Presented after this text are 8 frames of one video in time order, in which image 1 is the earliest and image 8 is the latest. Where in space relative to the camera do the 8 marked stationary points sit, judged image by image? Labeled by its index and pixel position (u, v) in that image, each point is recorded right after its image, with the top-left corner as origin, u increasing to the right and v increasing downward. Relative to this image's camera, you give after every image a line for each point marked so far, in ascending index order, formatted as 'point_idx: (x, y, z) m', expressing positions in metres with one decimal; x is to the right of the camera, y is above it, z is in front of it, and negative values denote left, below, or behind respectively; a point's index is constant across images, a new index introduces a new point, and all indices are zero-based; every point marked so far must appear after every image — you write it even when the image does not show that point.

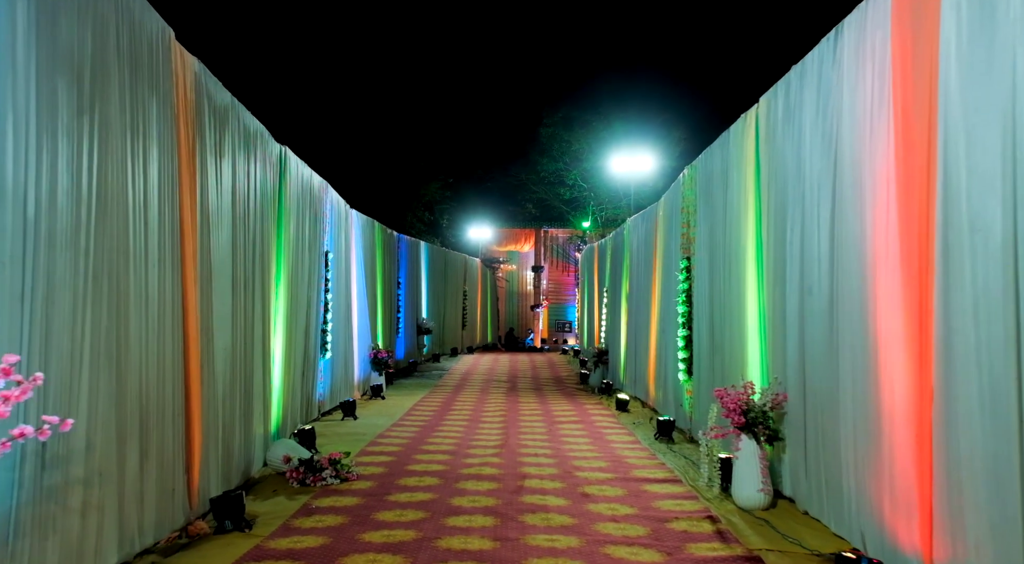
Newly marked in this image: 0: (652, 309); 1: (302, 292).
0: (+1.8, -0.4, +9.3) m
1: (-2.0, -0.1, +7.1) m
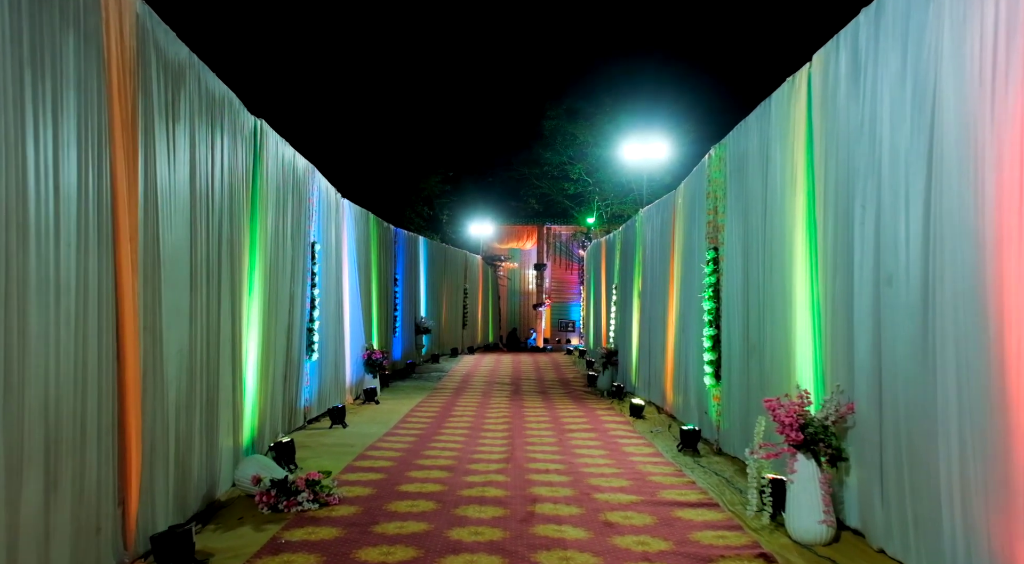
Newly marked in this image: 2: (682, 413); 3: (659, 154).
0: (+1.9, -0.3, +8.6) m
1: (-2.0, 0.0, +6.4) m
2: (+1.8, -1.4, +7.7) m
3: (+2.2, +1.9, +11.0) m
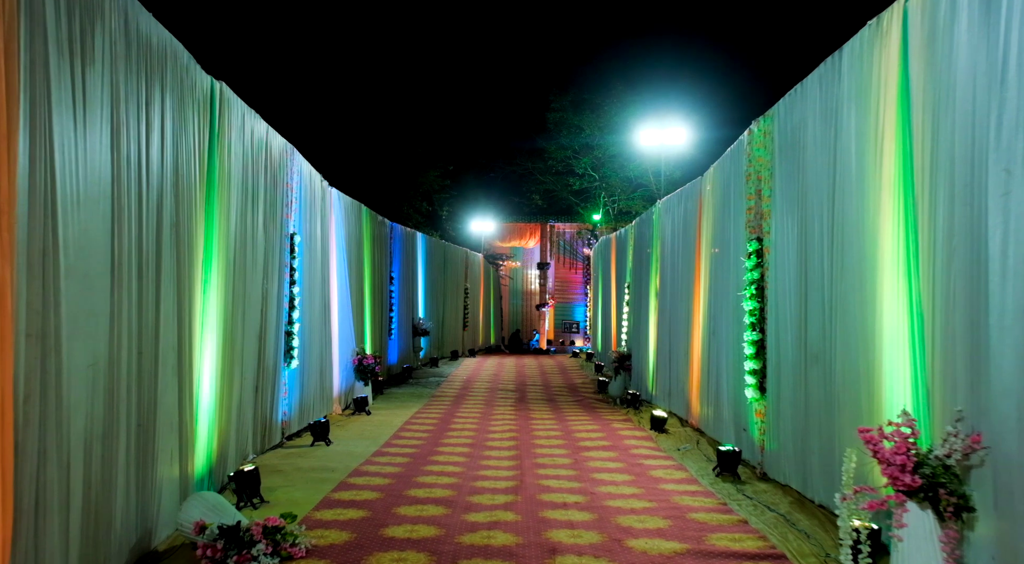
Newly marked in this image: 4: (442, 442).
0: (+1.9, -0.3, +7.7) m
1: (-1.9, 0.0, +5.4) m
2: (+1.9, -1.3, +6.7) m
3: (+2.3, +1.9, +10.1) m
4: (-0.7, -1.5, +6.9) m
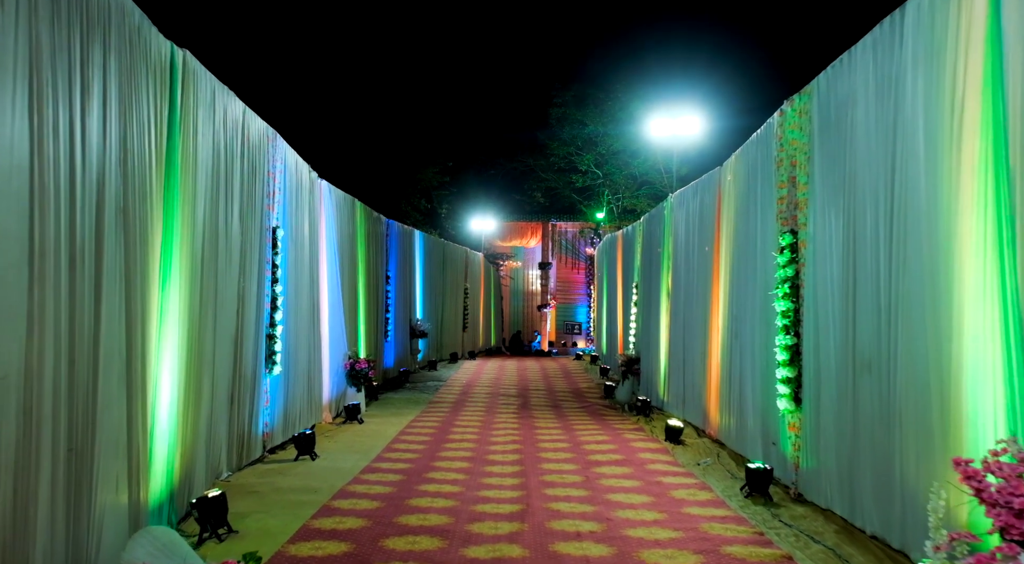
0: (+2.0, -0.3, +7.1) m
1: (-1.9, 0.0, +4.9) m
2: (+1.9, -1.3, +6.2) m
3: (+2.3, +1.9, +9.5) m
4: (-0.6, -1.5, +6.3) m
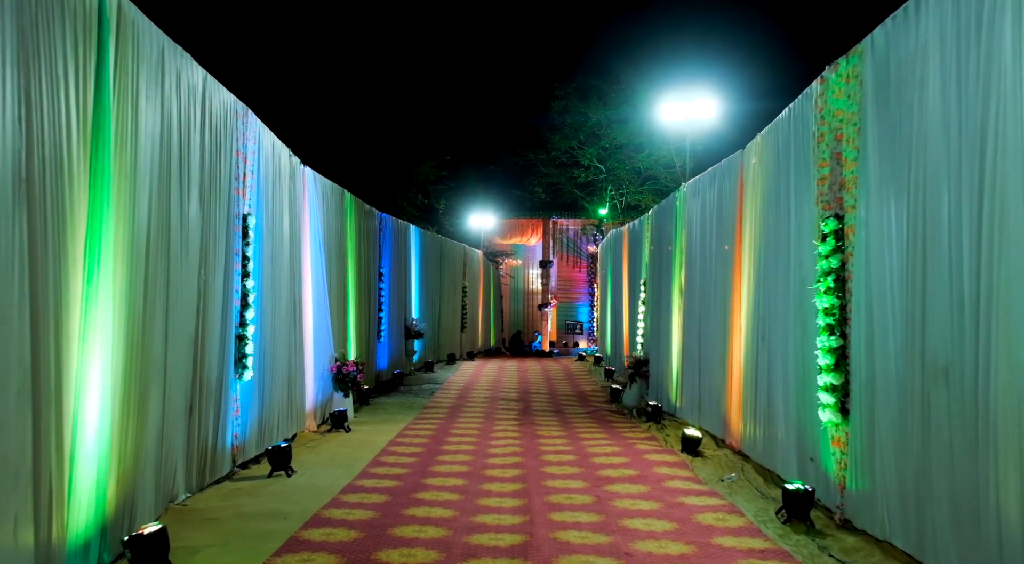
0: (+2.0, -0.2, +6.4) m
1: (-1.9, 0.0, +4.2) m
2: (+1.9, -1.3, +5.5) m
3: (+2.3, +2.0, +8.8) m
4: (-0.6, -1.4, +5.7) m
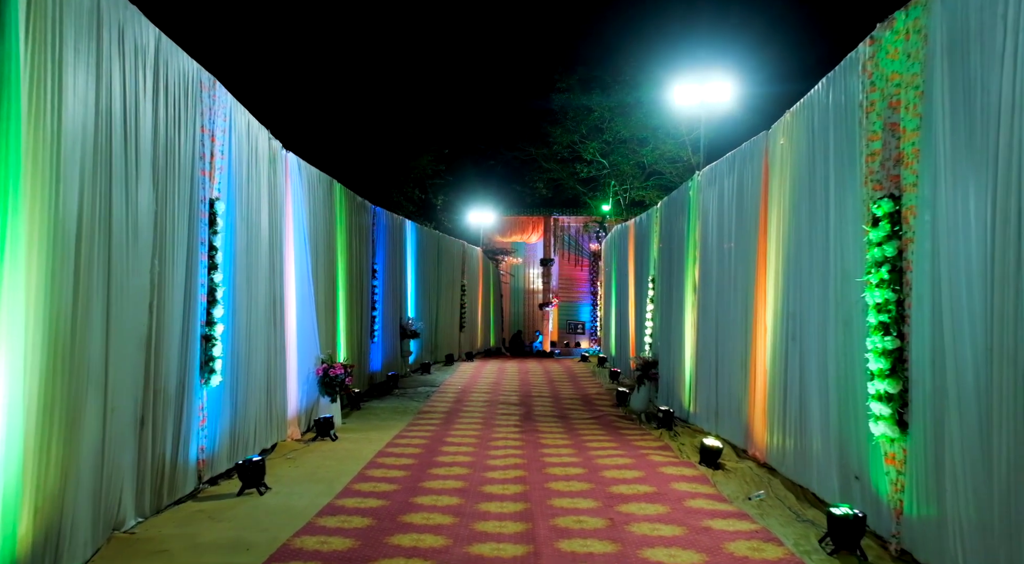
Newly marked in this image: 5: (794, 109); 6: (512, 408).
0: (+2.0, -0.2, +5.8) m
1: (-1.9, +0.1, +3.6) m
2: (+1.9, -1.2, +4.9) m
3: (+2.3, +2.0, +8.2) m
4: (-0.6, -1.4, +5.1) m
5: (+2.0, +1.2, +5.1) m
6: (0.0, -1.6, +9.3) m
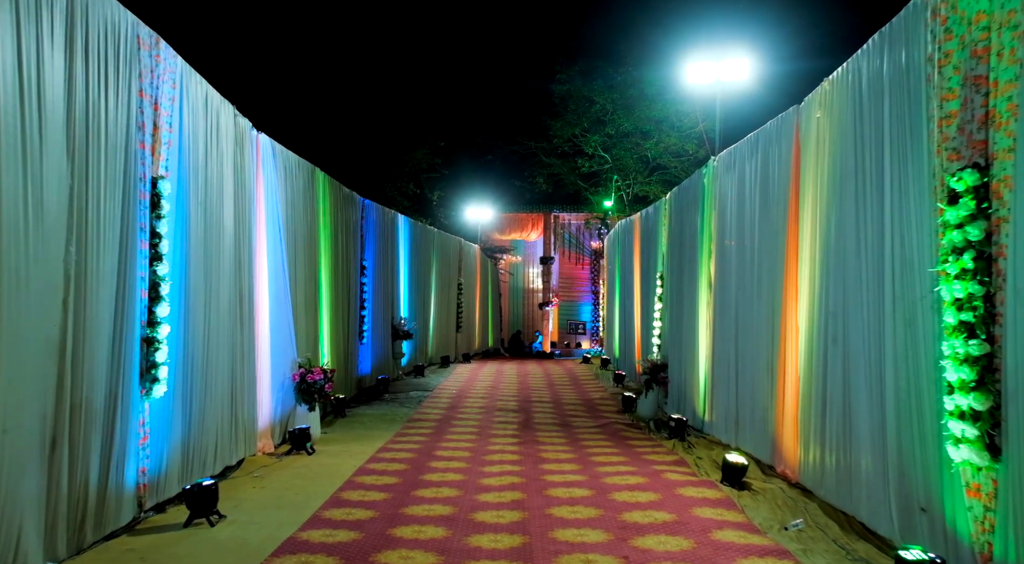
0: (+1.9, -0.1, +5.1) m
1: (-1.9, +0.1, +2.9) m
2: (+1.9, -1.2, +4.2) m
3: (+2.3, +2.1, +7.5) m
4: (-0.6, -1.4, +4.4) m
5: (+1.9, +1.3, +4.4) m
6: (0.0, -1.6, +8.6) m
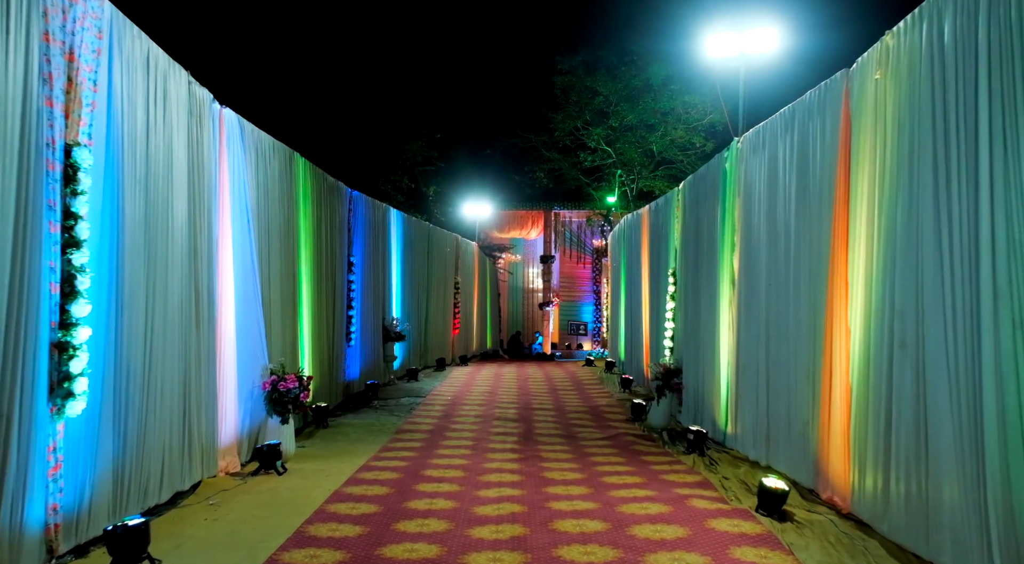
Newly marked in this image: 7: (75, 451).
0: (+1.9, -0.1, +4.4) m
1: (-1.9, +0.2, +2.1) m
2: (+1.9, -1.2, +3.5) m
3: (+2.3, +2.1, +6.8) m
4: (-0.6, -1.3, +3.6) m
5: (+1.9, +1.3, +3.7) m
6: (0.0, -1.5, +7.8) m
7: (-2.0, -0.8, +3.4) m
